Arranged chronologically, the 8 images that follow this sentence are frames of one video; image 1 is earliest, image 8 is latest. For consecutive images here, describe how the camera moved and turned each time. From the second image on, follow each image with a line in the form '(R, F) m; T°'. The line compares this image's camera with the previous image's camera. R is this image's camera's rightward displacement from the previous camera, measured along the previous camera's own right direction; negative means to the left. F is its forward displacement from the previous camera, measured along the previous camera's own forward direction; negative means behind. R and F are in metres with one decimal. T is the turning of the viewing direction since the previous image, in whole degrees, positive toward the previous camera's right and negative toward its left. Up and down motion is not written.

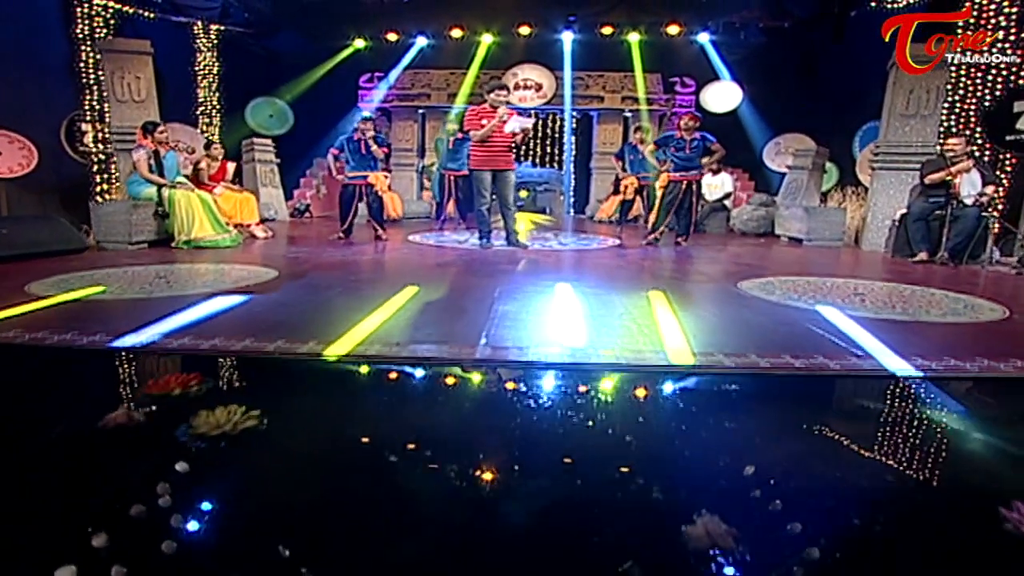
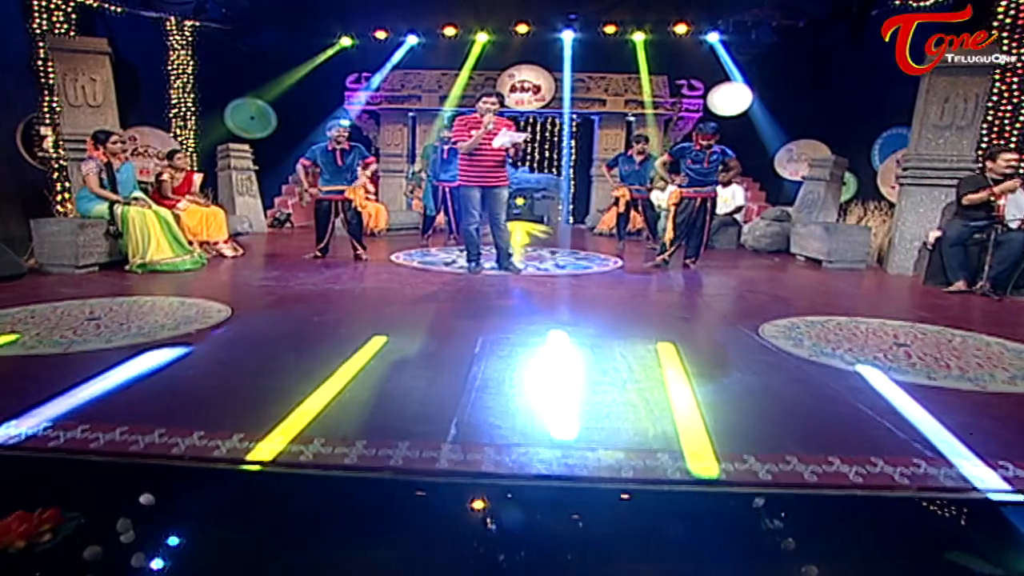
(+0.1, +0.6) m; 0°
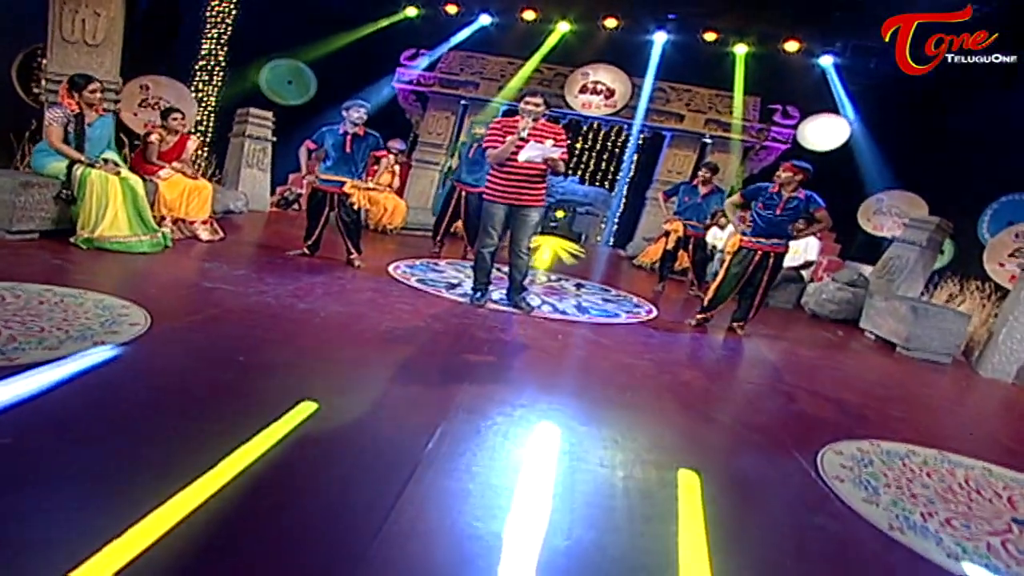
(+0.2, +1.0) m; -3°
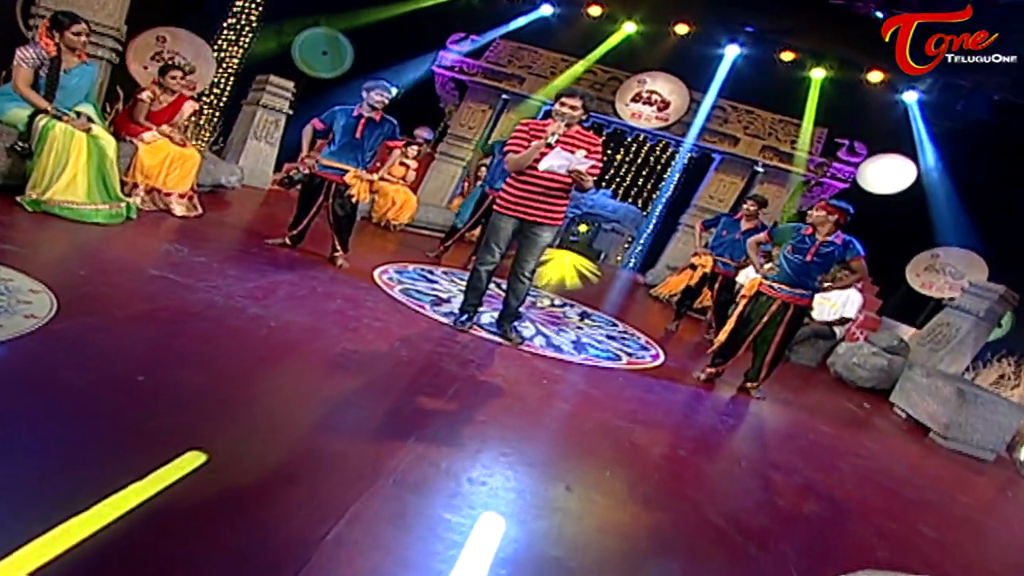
(+0.2, +0.6) m; -2°
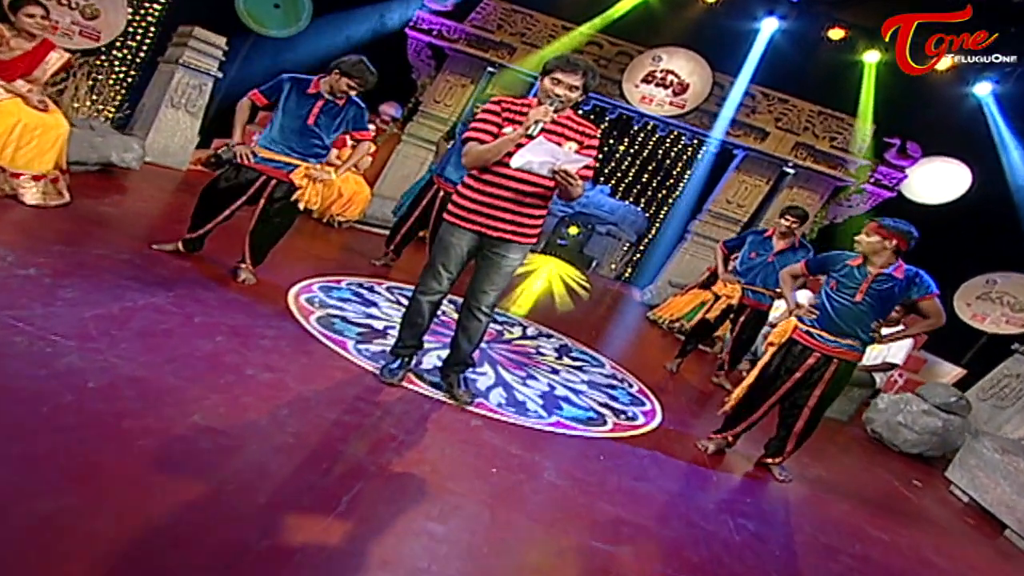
(+0.2, +1.2) m; 0°
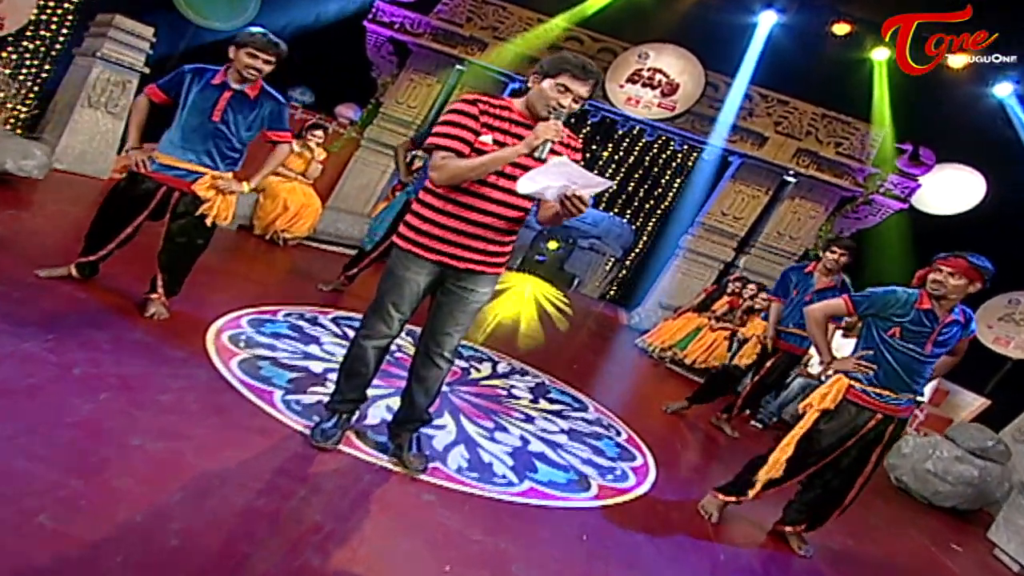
(+0.1, +0.6) m; +1°
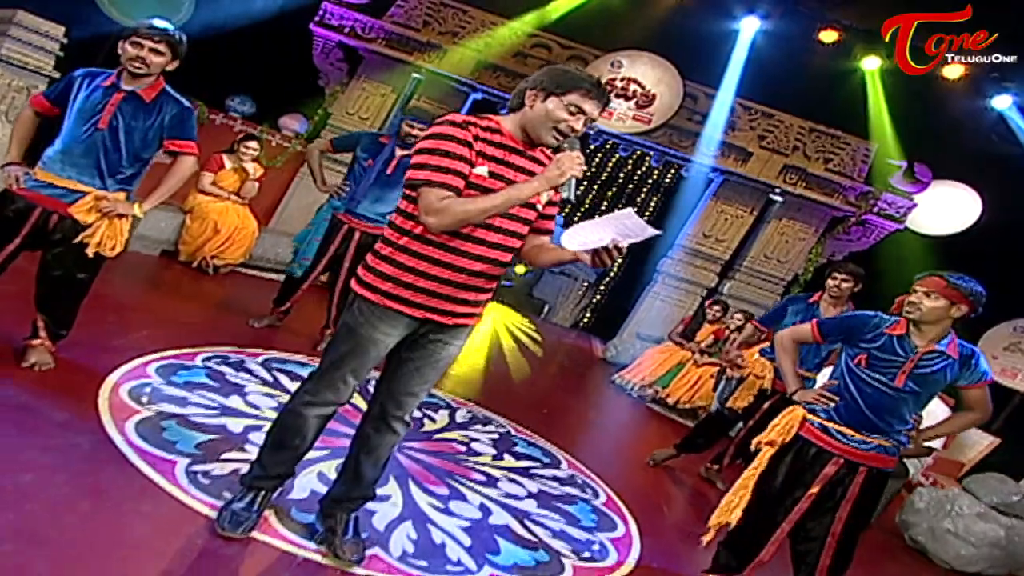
(0.0, +0.5) m; +2°
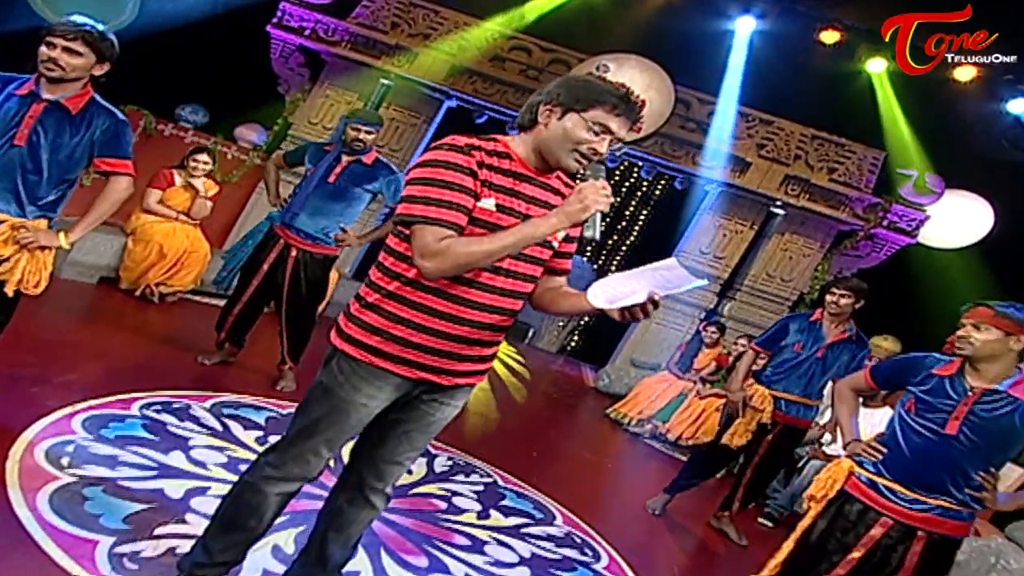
(0.0, +0.4) m; +2°
